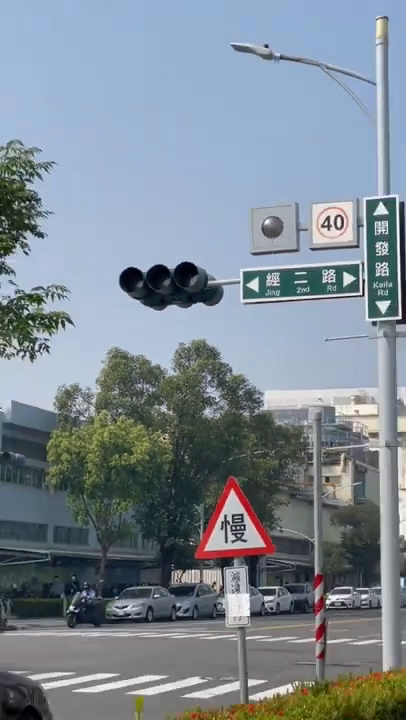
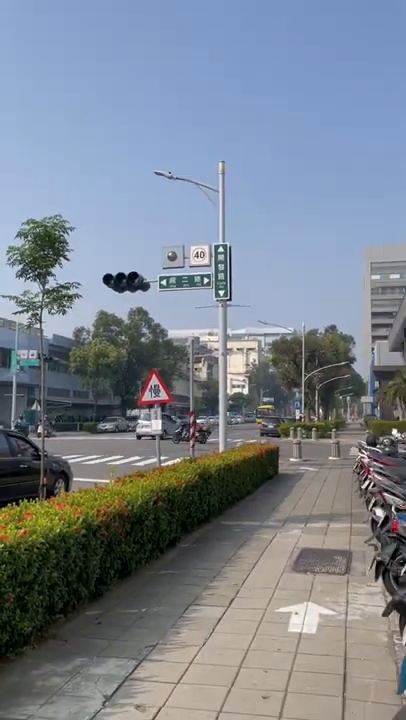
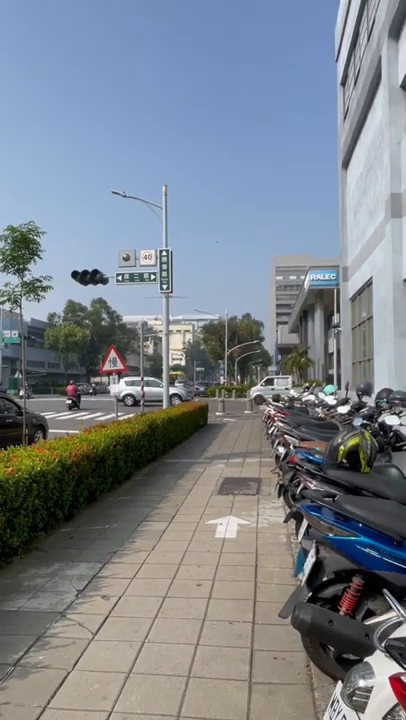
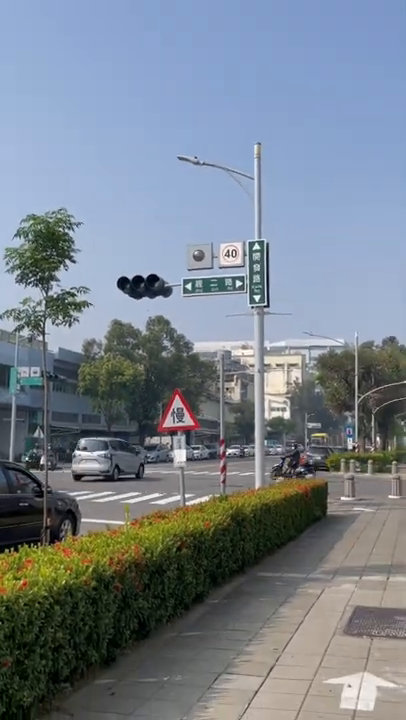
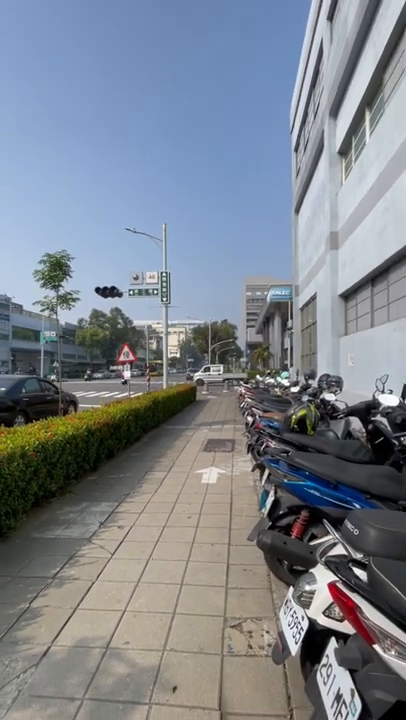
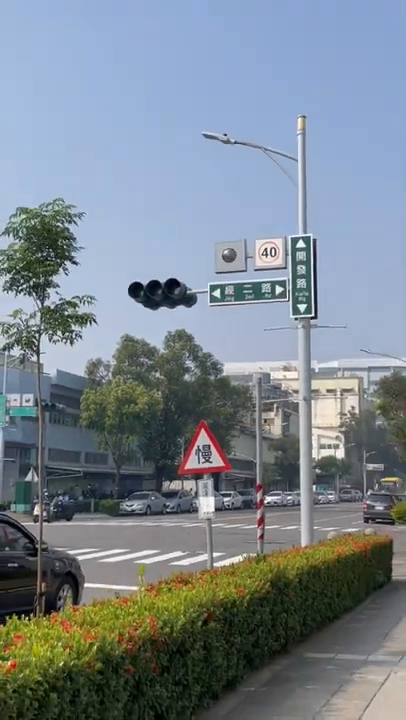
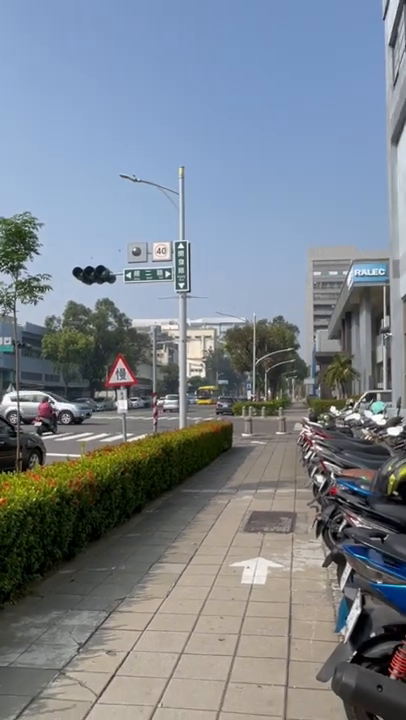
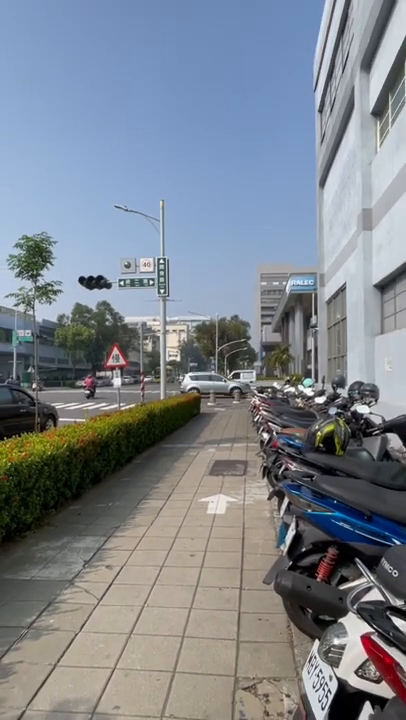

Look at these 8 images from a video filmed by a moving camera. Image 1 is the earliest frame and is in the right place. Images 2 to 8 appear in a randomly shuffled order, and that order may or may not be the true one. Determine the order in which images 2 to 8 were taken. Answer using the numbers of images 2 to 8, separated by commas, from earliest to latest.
6, 4, 2, 7, 3, 8, 5
